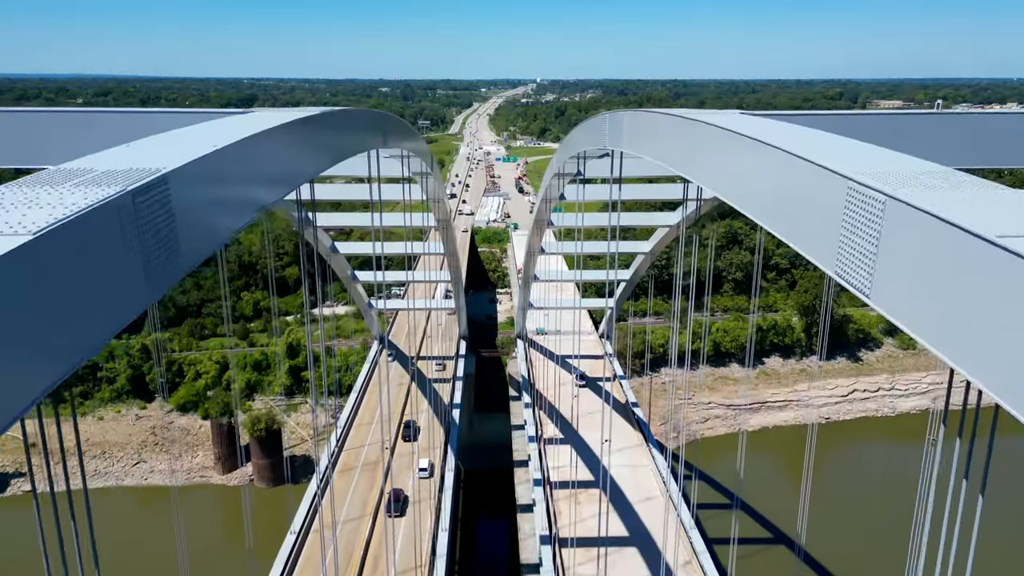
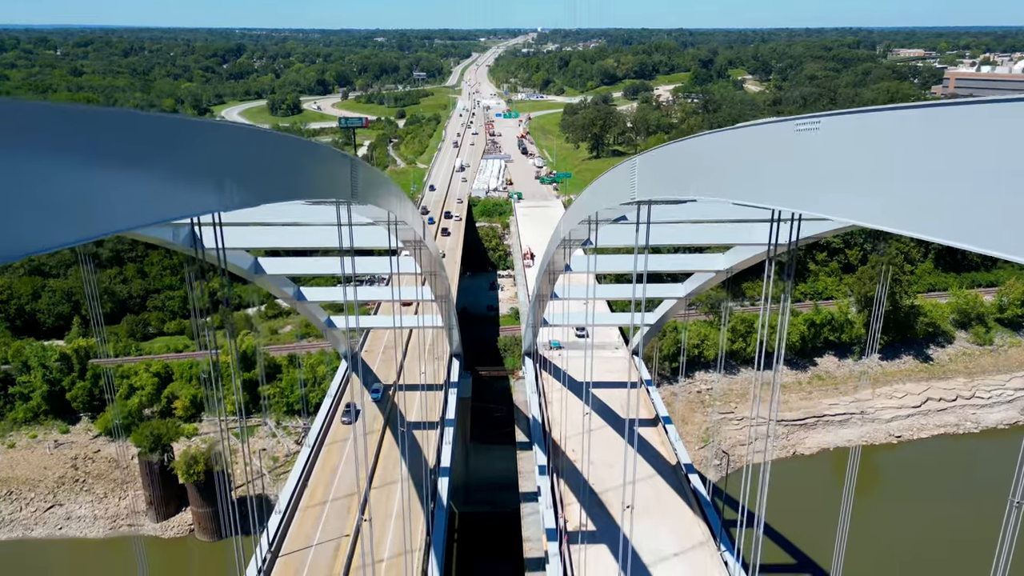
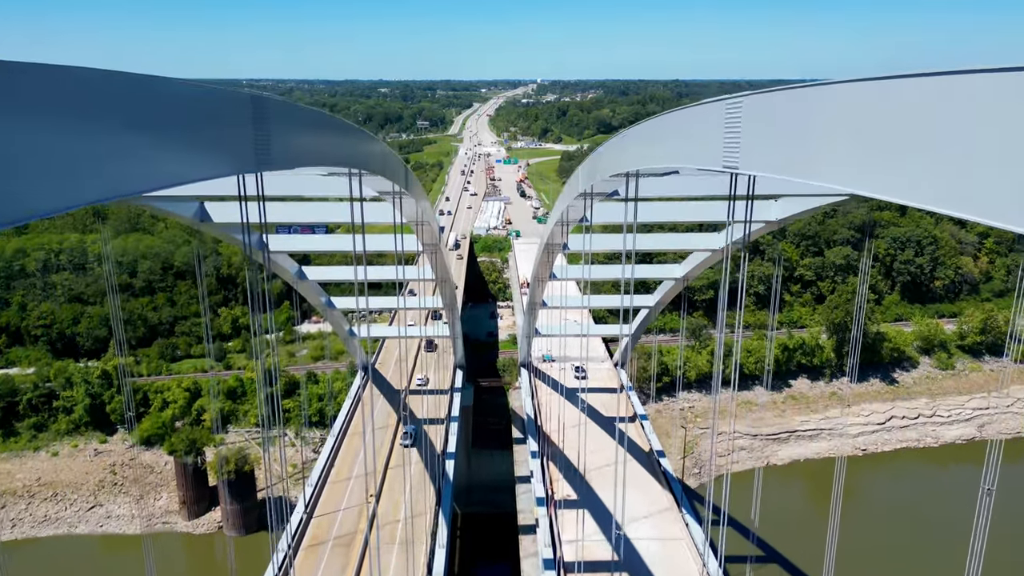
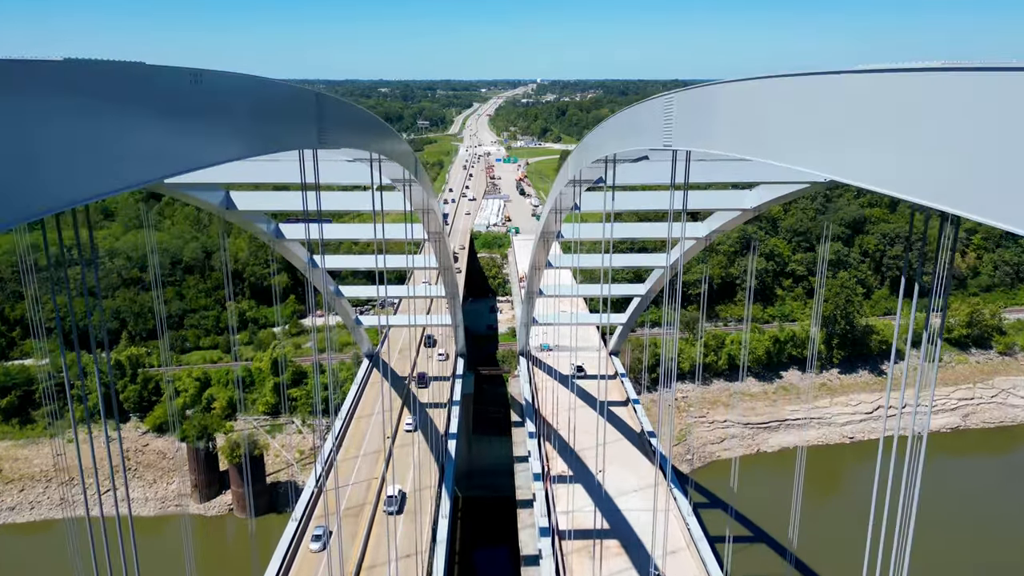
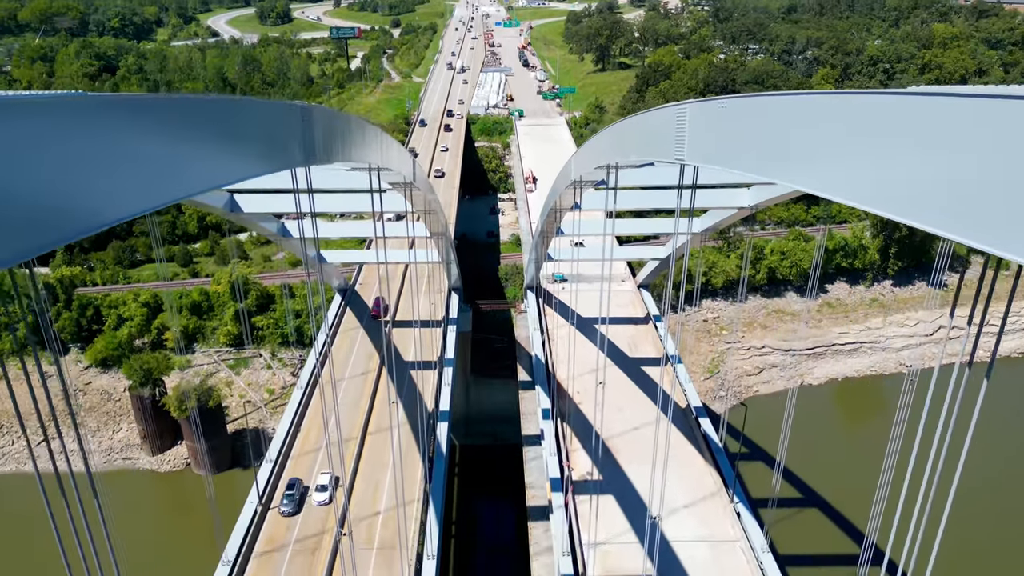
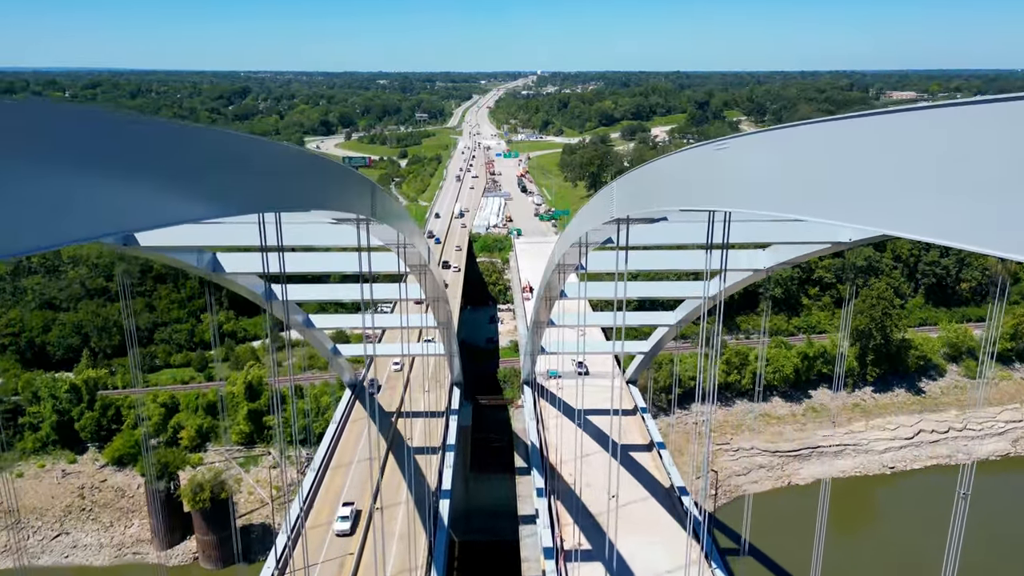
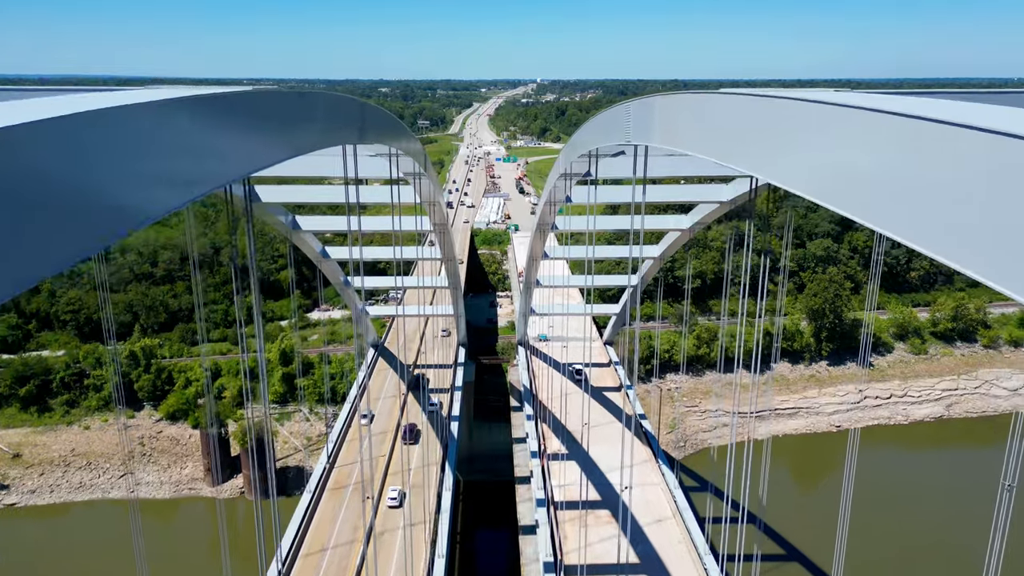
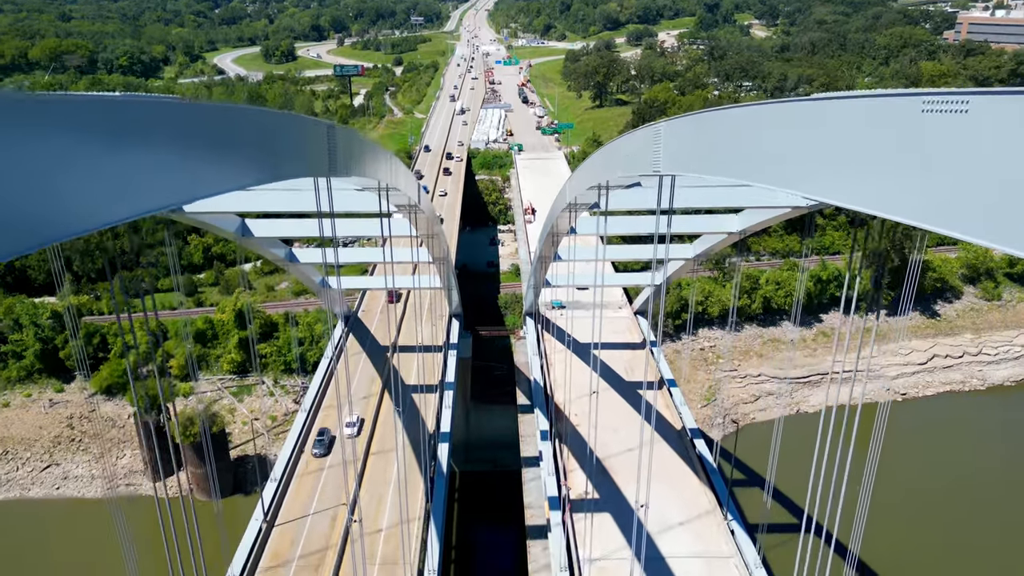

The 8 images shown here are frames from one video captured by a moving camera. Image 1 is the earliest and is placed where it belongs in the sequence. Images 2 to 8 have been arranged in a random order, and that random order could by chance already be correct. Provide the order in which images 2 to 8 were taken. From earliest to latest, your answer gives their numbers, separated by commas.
7, 4, 3, 6, 2, 8, 5
